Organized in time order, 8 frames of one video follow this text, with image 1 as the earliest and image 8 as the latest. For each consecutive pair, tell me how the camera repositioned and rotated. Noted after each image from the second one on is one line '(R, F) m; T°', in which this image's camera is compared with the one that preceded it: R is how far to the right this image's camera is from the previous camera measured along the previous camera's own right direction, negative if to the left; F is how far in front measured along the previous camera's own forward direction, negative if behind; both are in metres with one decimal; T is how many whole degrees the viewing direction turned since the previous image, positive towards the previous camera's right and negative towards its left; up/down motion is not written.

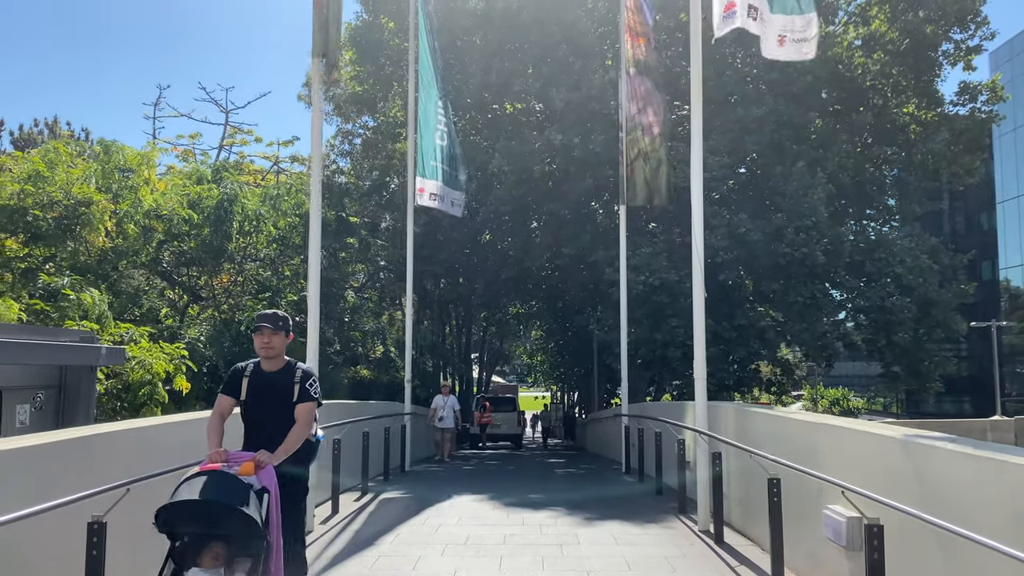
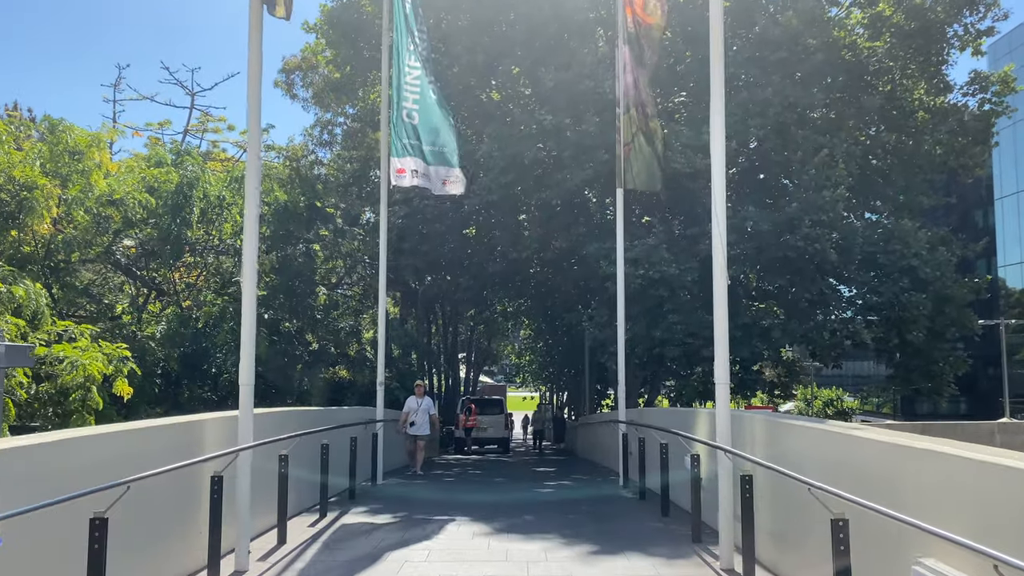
(+0.1, +1.2) m; +1°
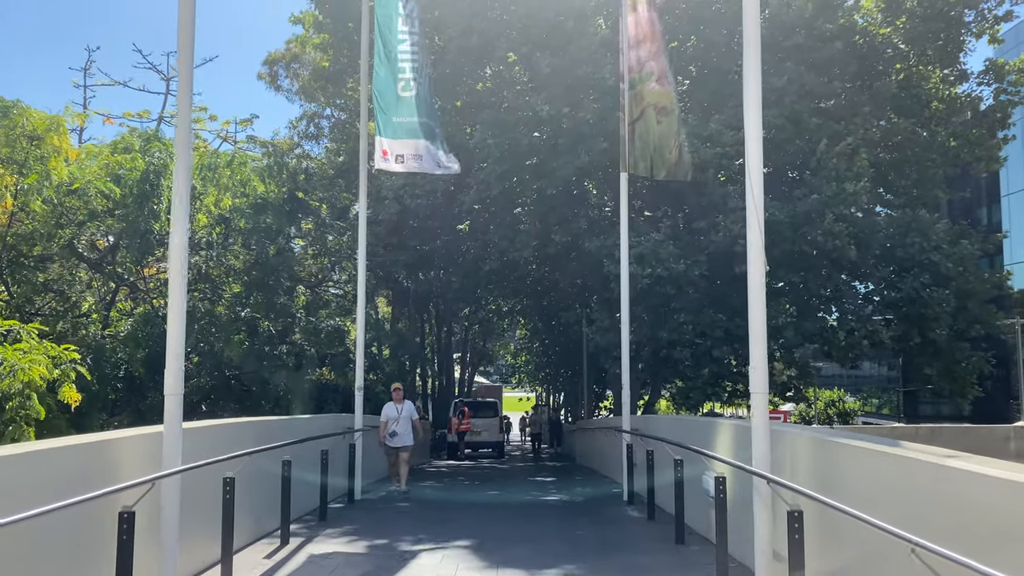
(0.0, +1.0) m; 0°
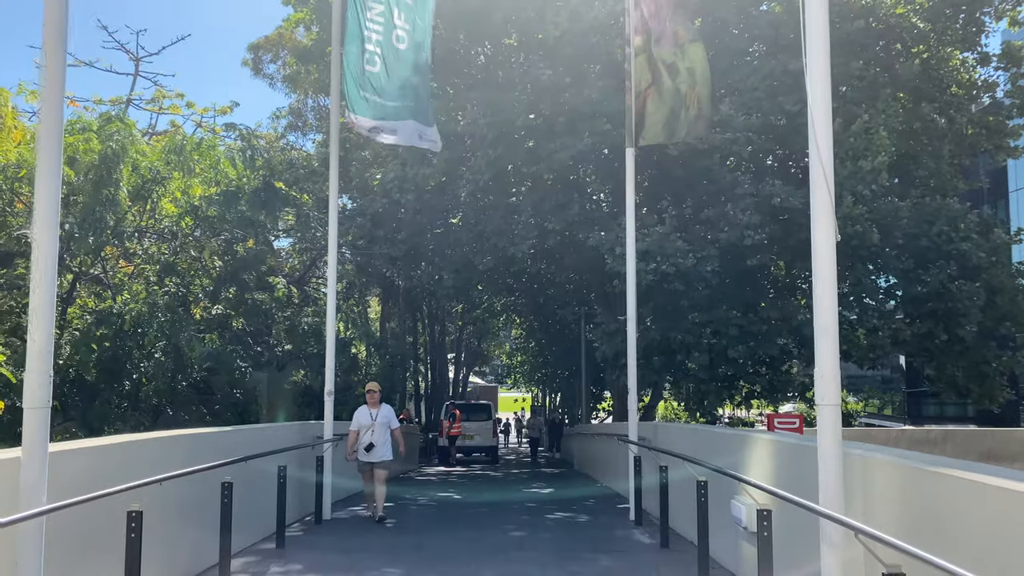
(+0.1, +1.2) m; 0°
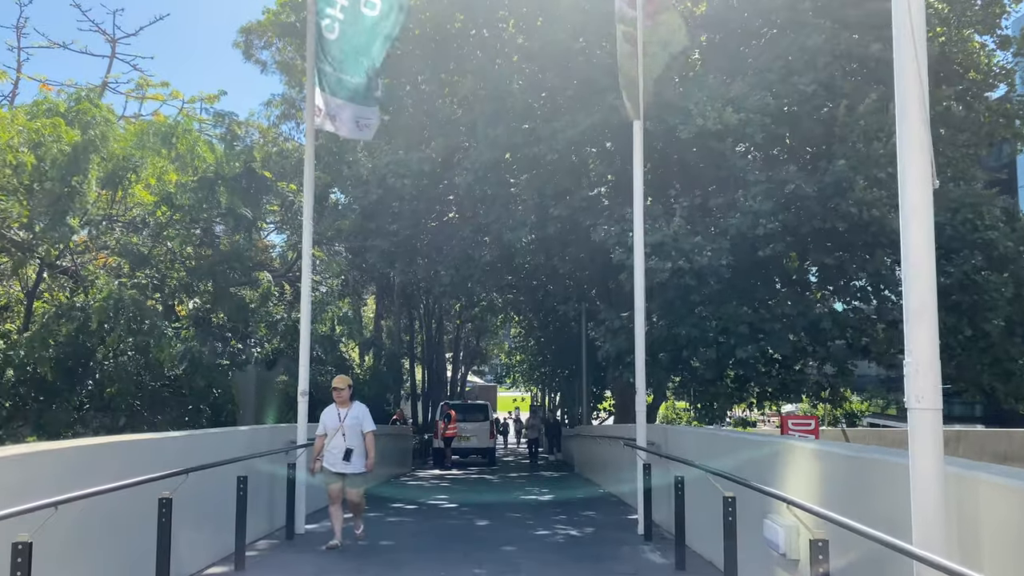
(0.0, +0.9) m; 0°
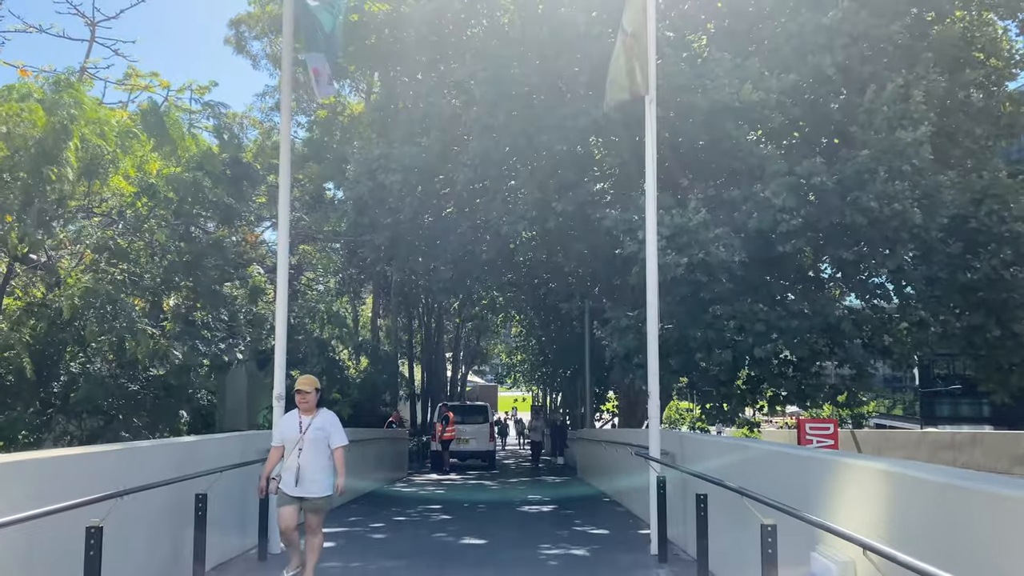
(0.0, +0.8) m; 0°
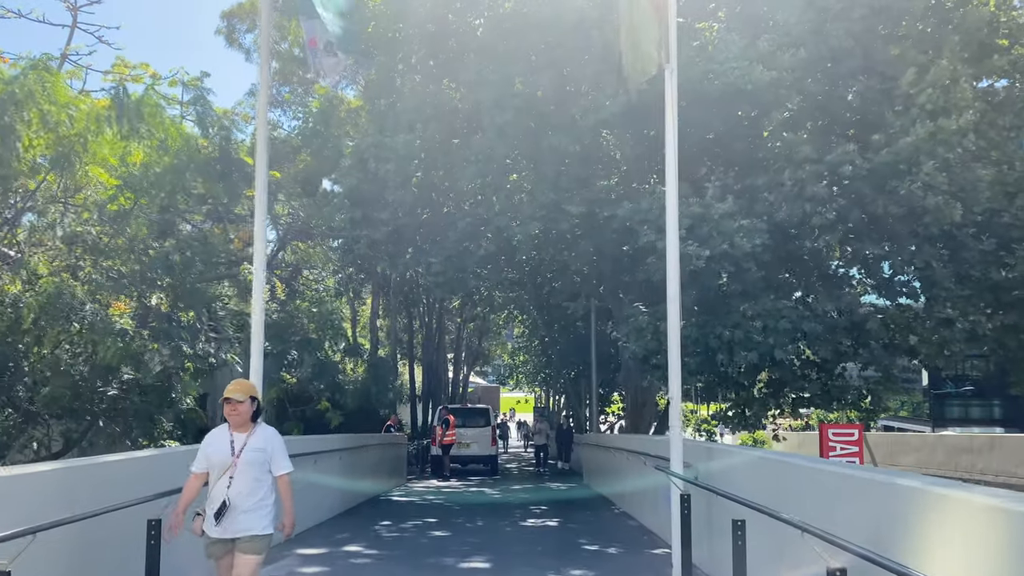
(0.0, +0.8) m; 0°
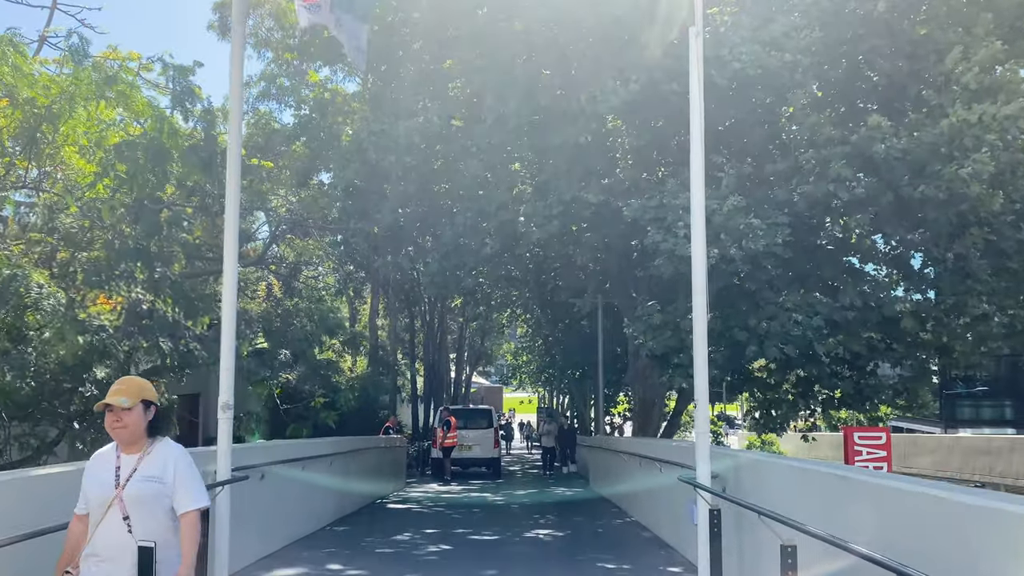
(0.0, +0.7) m; 0°
